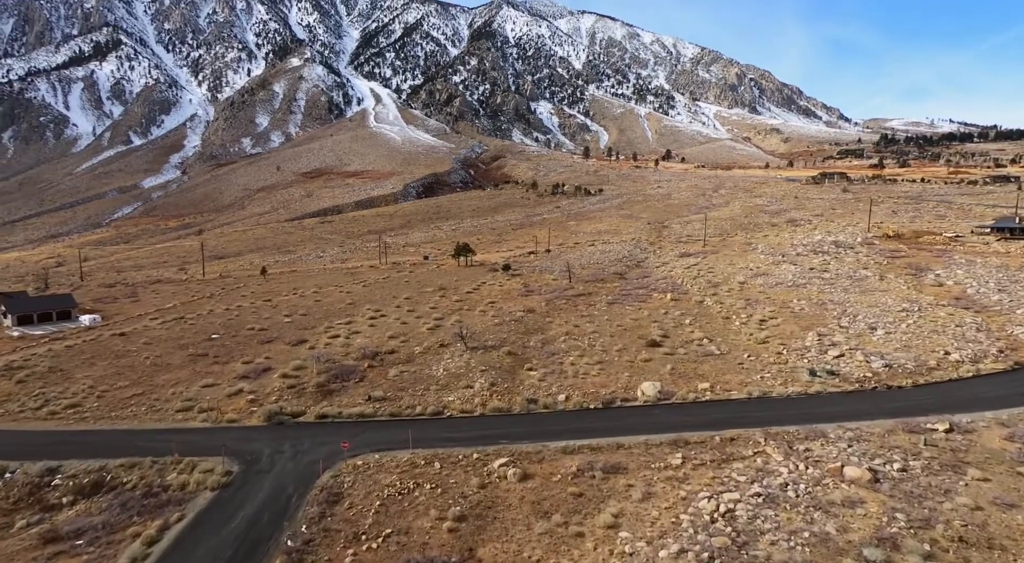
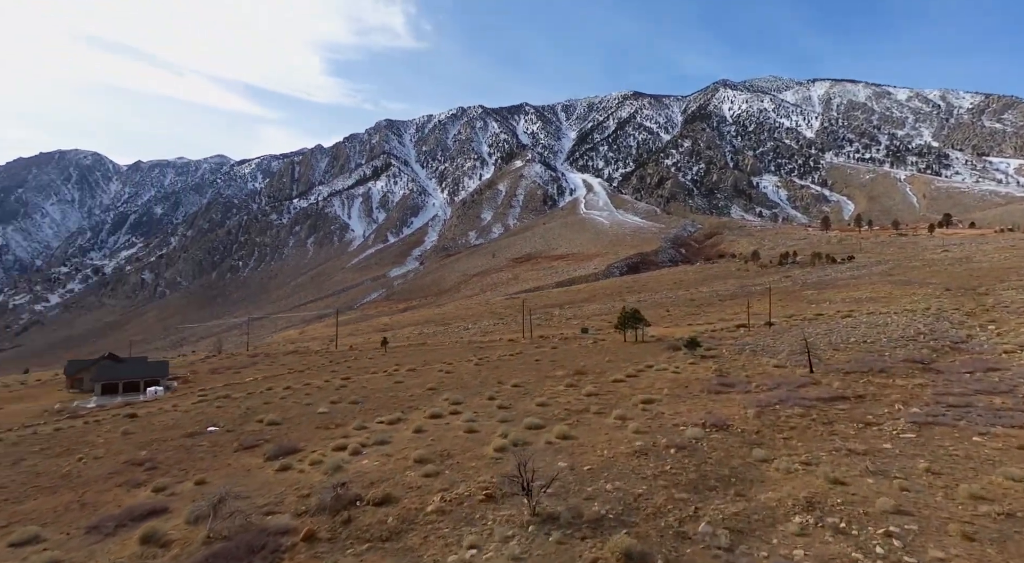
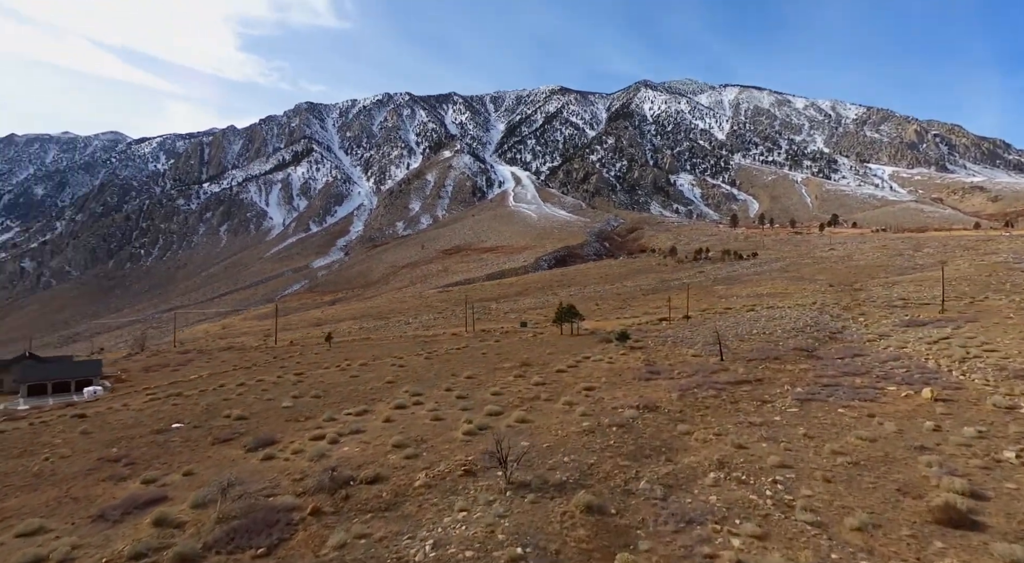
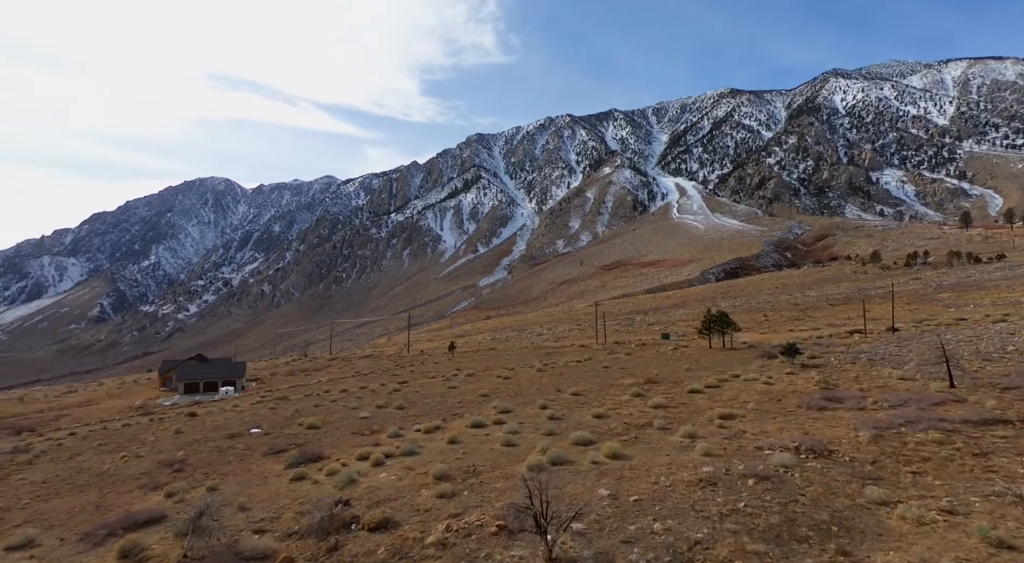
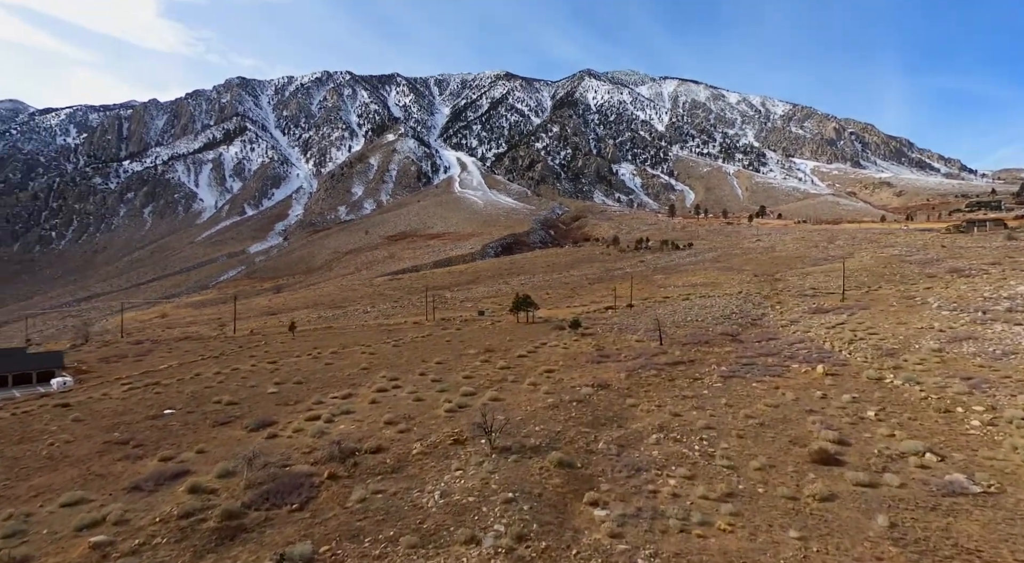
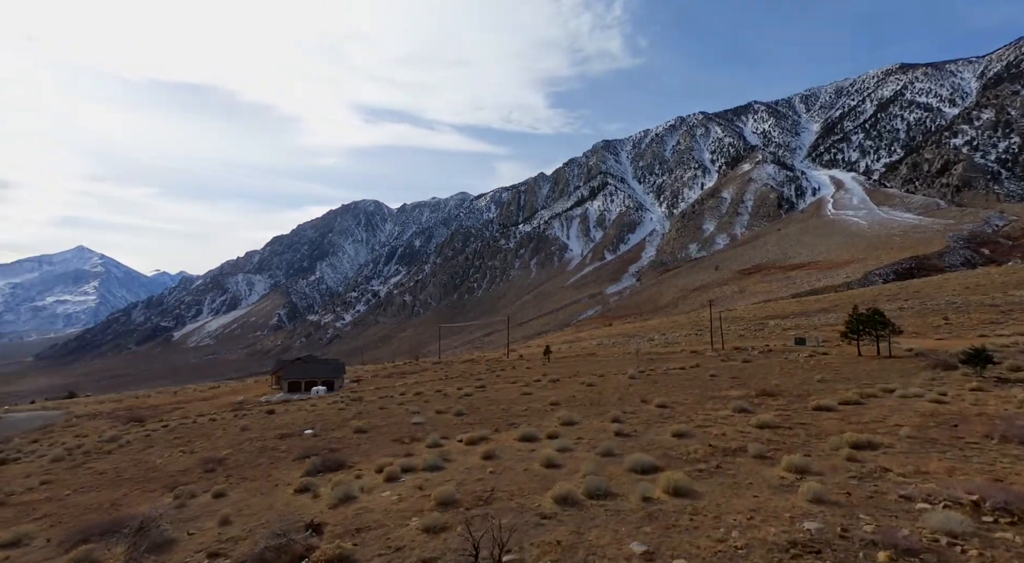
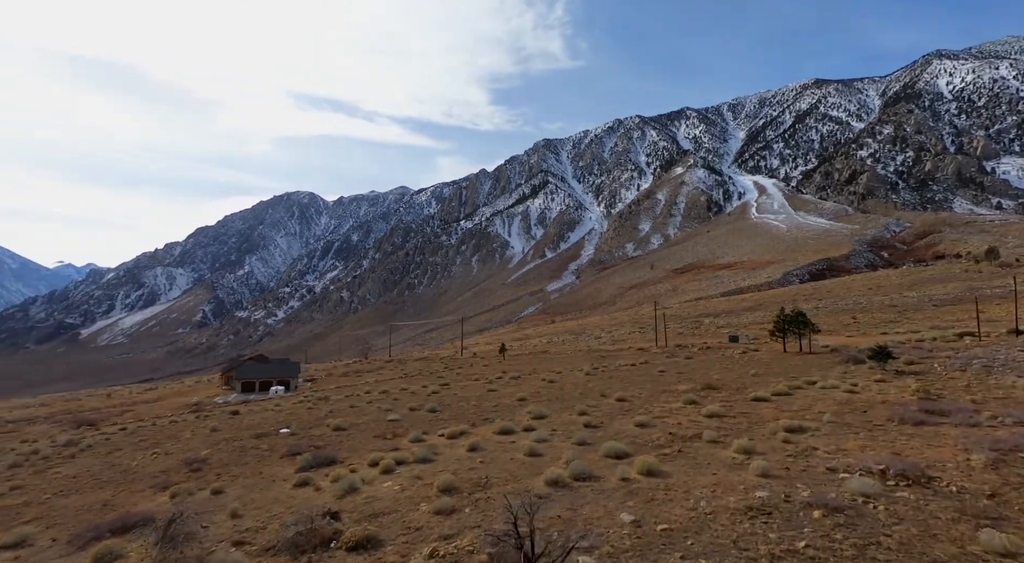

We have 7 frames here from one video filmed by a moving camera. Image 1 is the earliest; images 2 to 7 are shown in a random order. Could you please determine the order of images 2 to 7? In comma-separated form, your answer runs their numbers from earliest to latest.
5, 3, 2, 4, 7, 6
